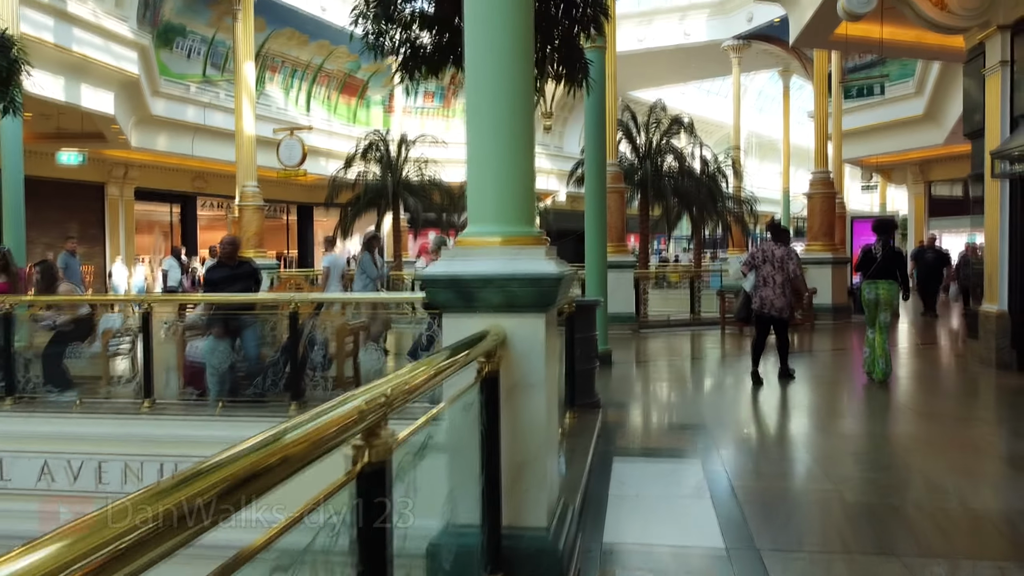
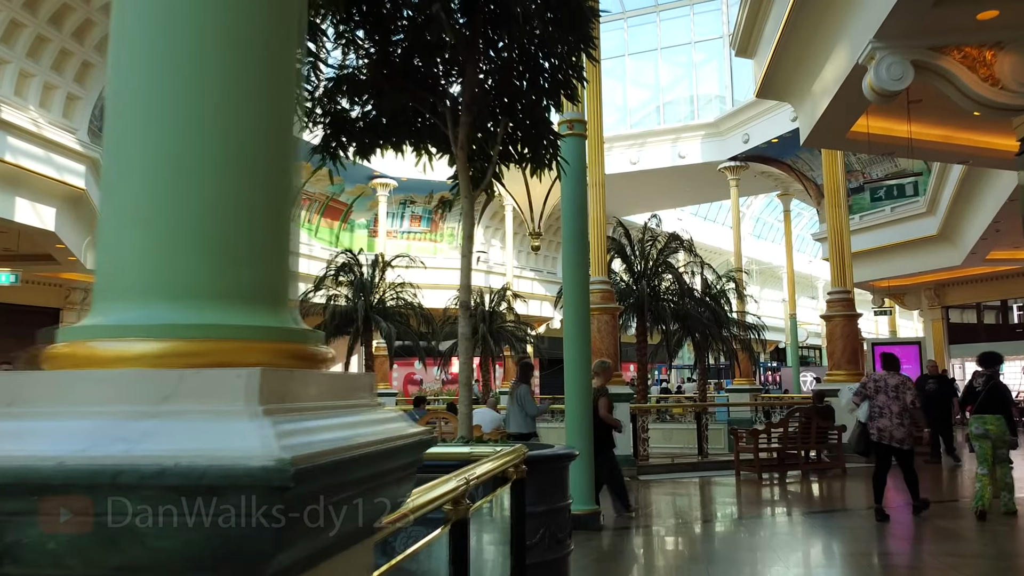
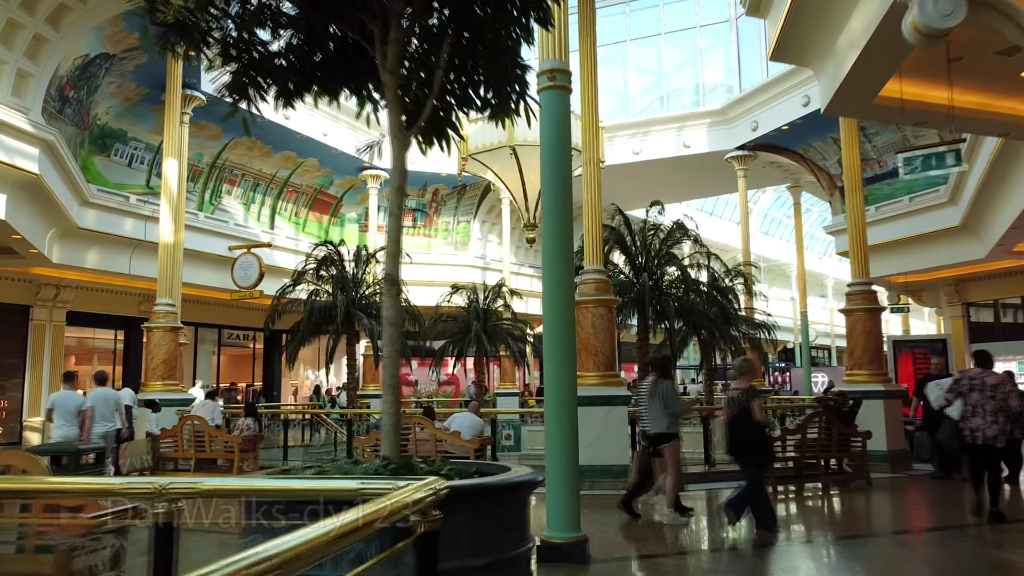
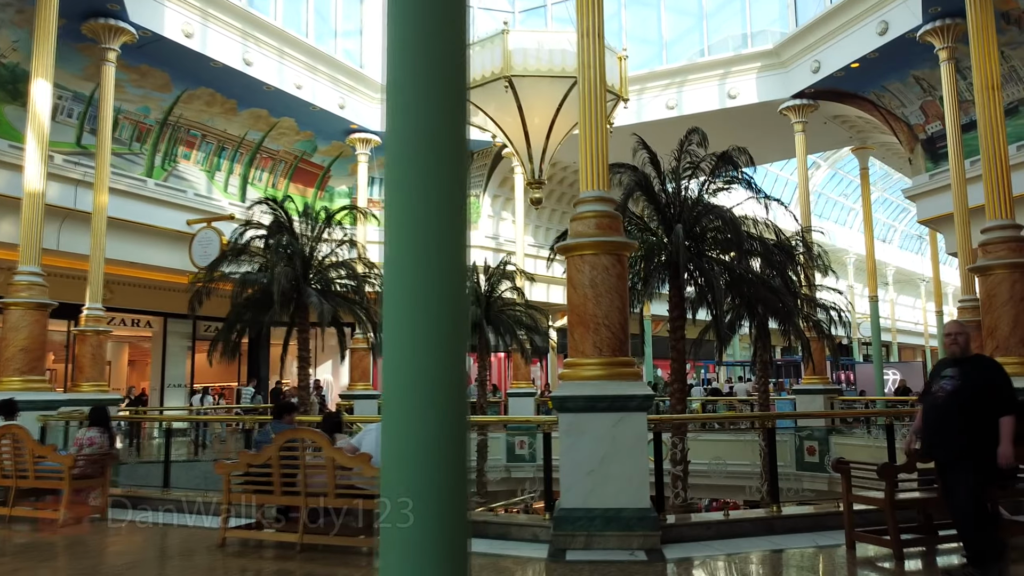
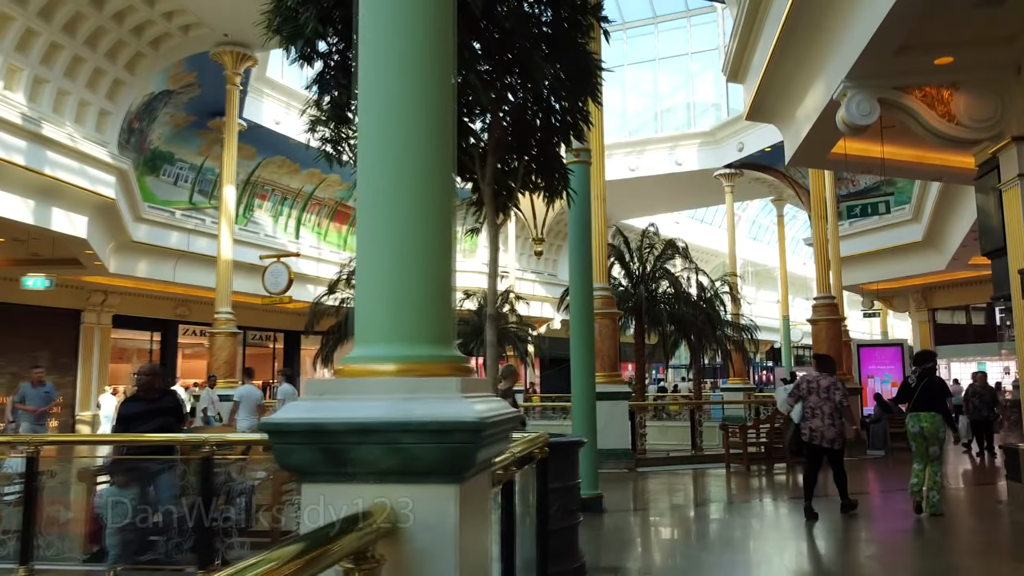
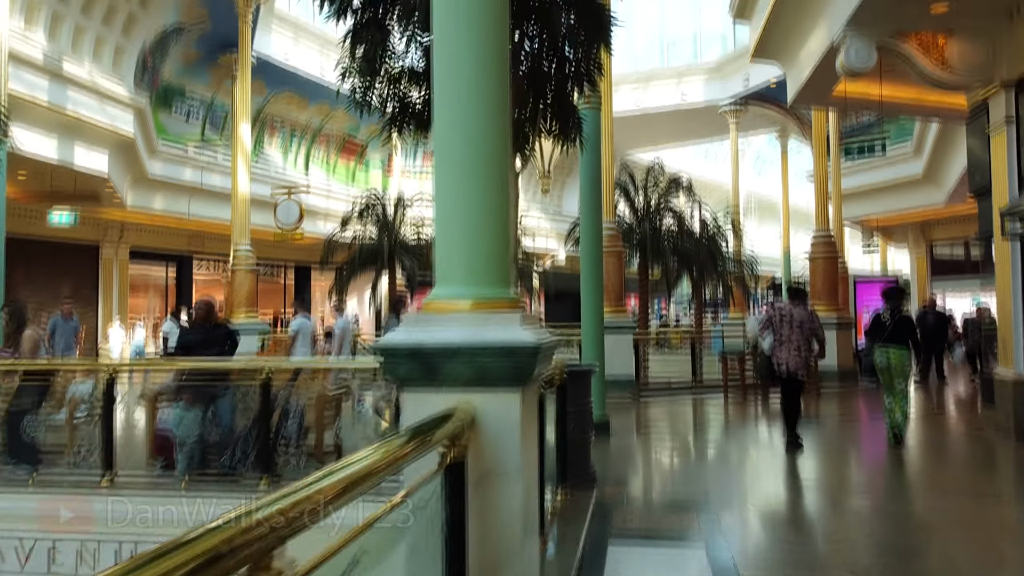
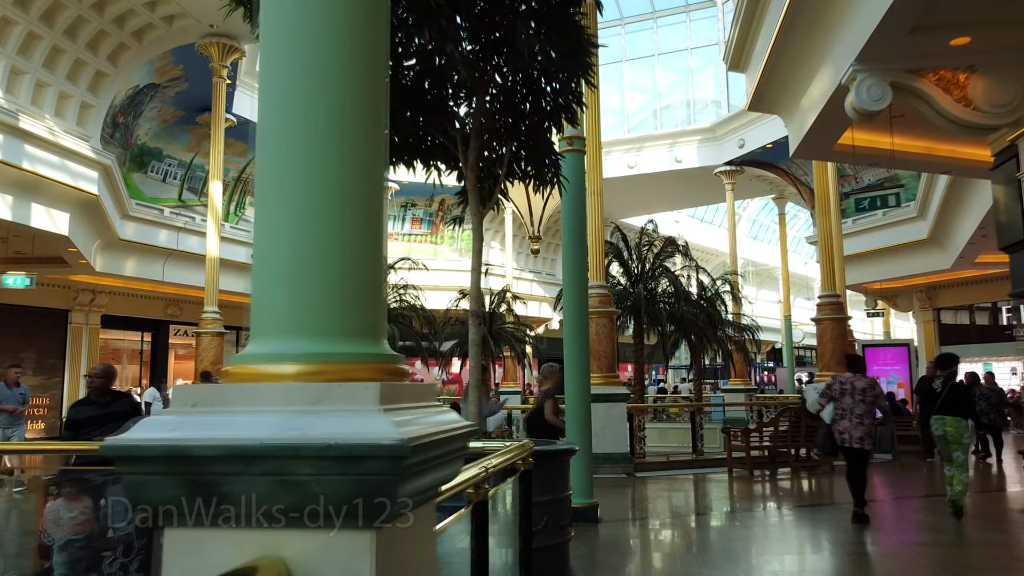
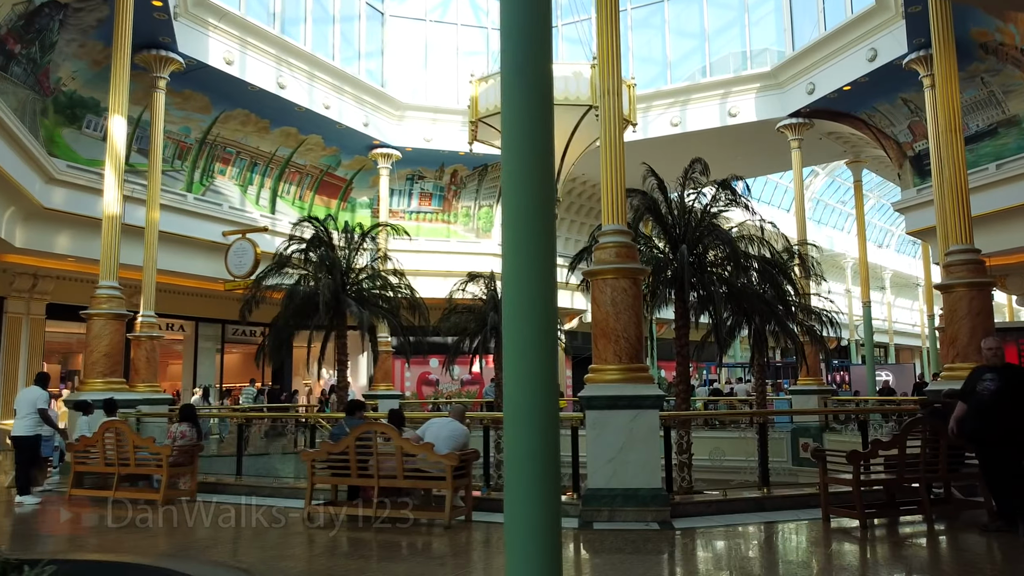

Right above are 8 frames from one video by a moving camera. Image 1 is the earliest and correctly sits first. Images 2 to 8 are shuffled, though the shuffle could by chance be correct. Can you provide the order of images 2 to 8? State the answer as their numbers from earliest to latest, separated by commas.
6, 5, 7, 2, 3, 8, 4
